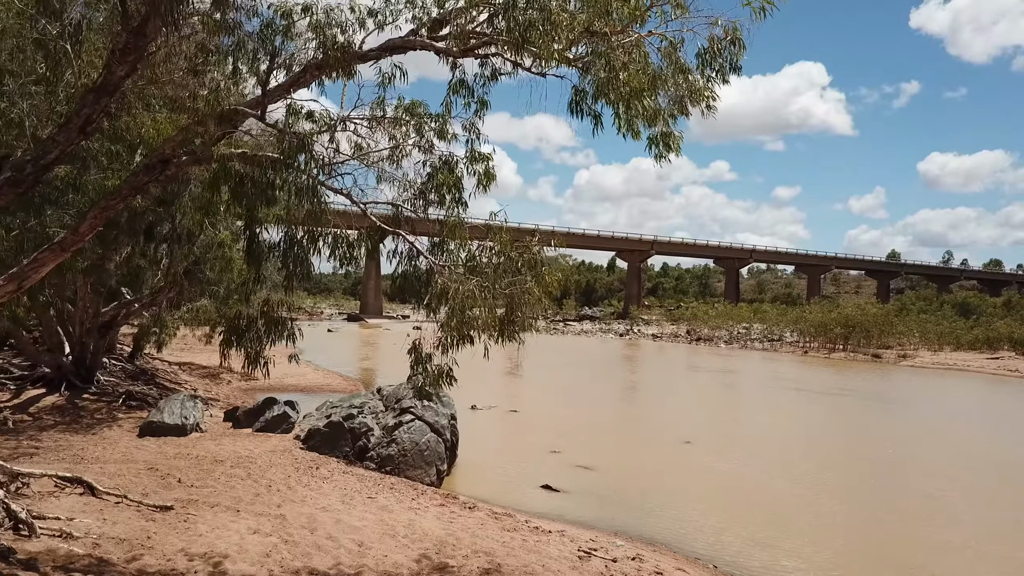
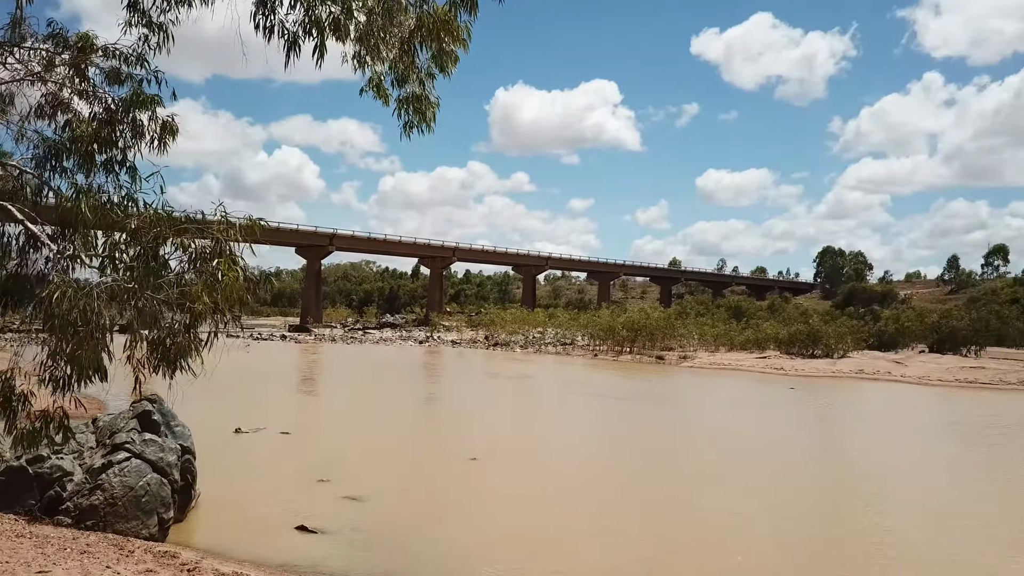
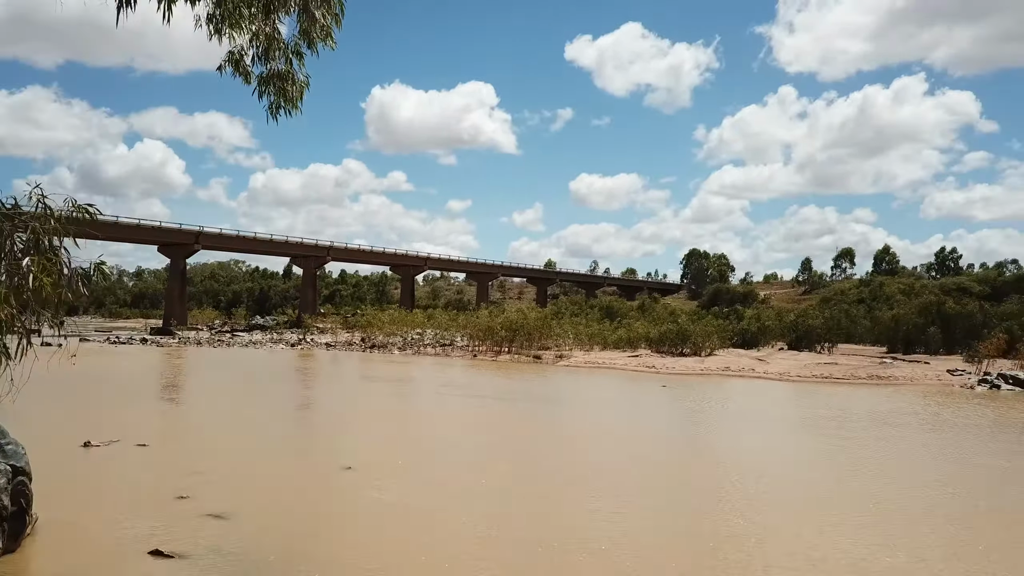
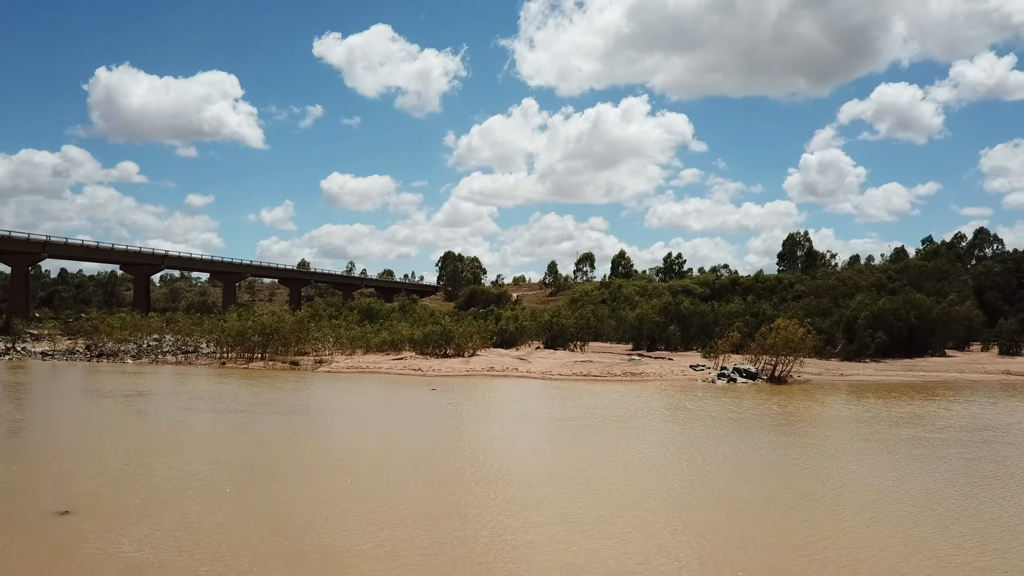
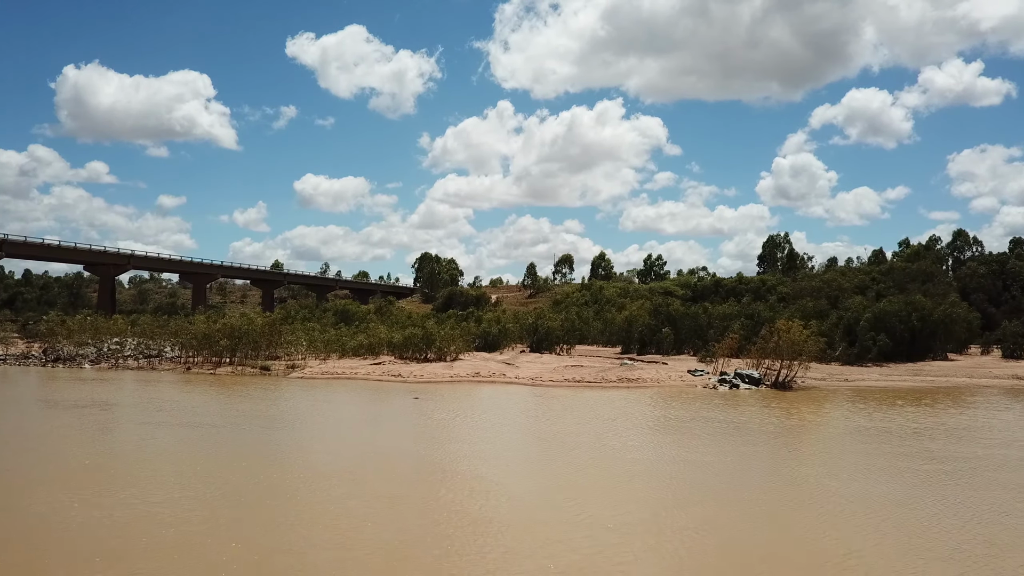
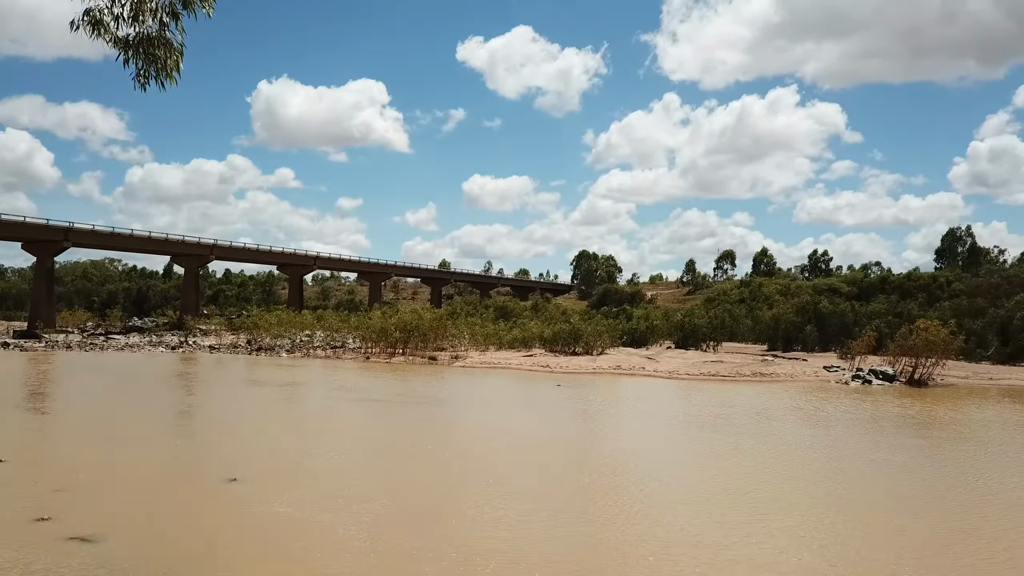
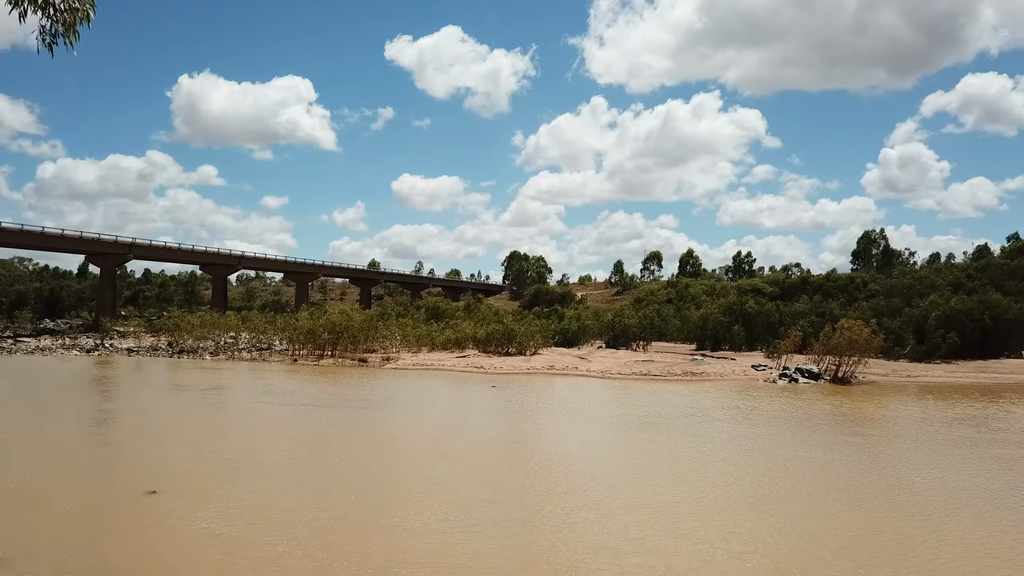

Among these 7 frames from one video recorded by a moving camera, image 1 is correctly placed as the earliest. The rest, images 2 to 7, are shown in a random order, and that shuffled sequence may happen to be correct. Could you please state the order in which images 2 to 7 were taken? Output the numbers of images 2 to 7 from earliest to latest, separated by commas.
2, 3, 6, 7, 4, 5
